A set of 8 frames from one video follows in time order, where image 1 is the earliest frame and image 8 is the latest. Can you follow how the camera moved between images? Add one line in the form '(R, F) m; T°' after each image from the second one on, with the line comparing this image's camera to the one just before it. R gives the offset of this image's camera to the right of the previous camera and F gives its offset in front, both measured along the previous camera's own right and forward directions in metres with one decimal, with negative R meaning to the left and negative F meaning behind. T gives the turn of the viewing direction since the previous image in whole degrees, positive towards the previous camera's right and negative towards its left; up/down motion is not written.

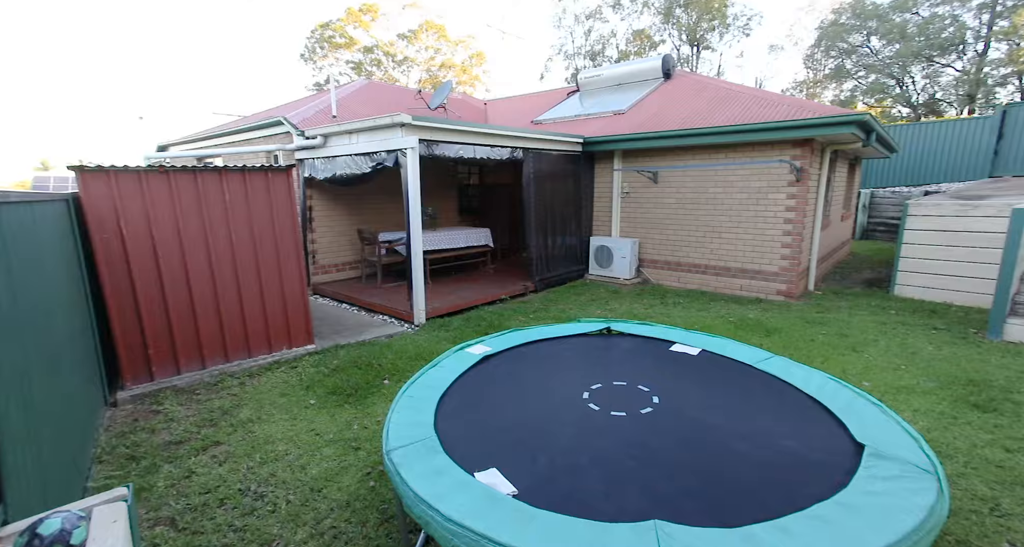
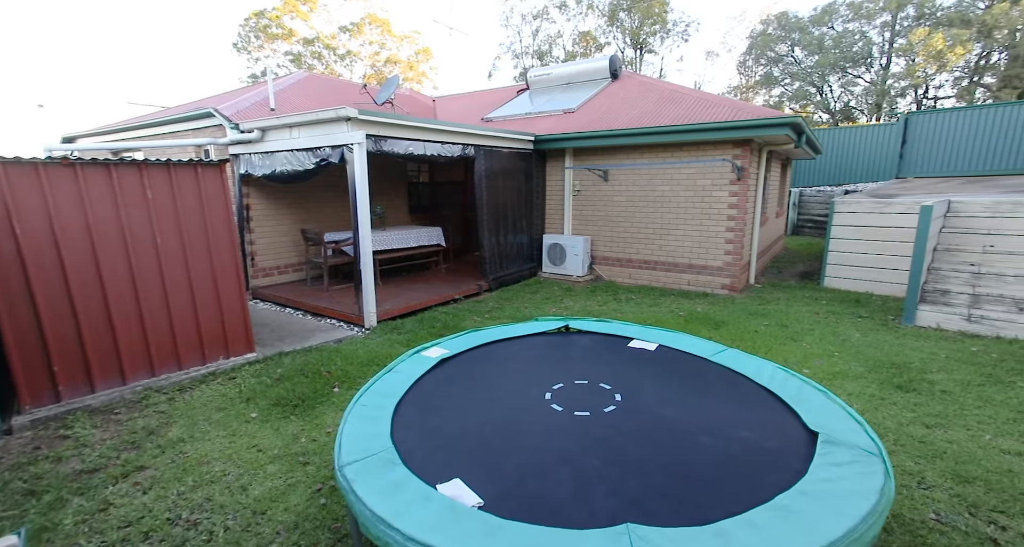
(0.0, +0.1) m; +6°
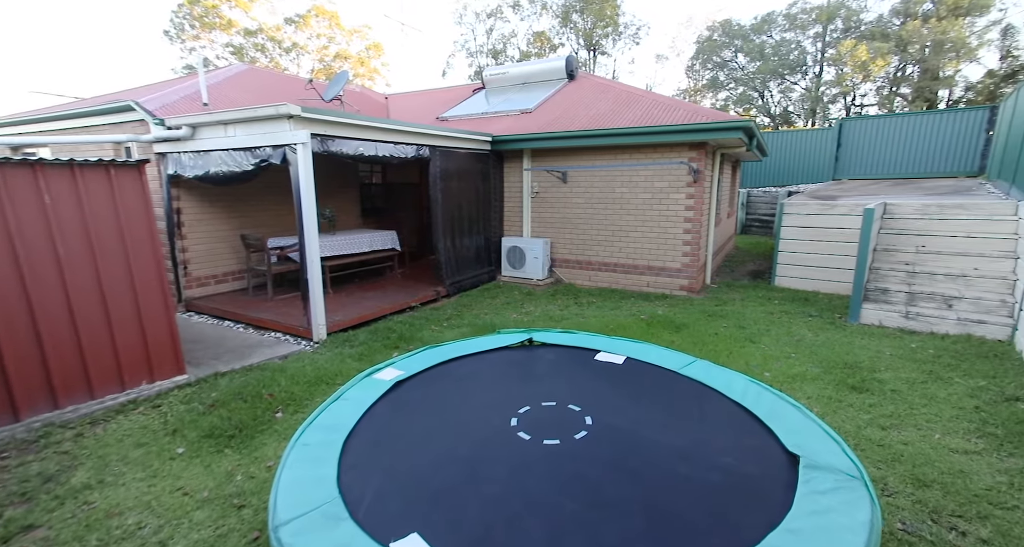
(0.0, +0.2) m; +5°
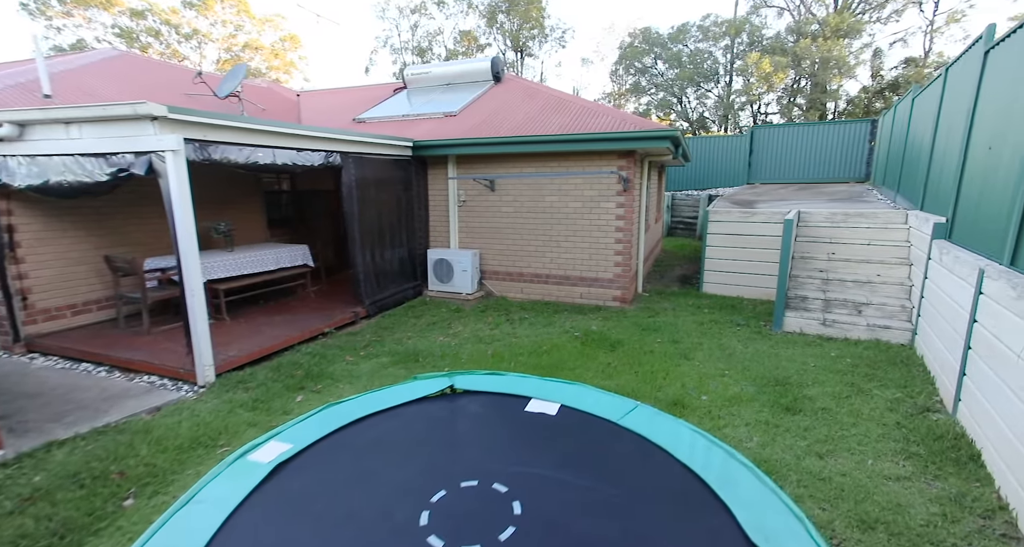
(+0.1, +0.4) m; +8°
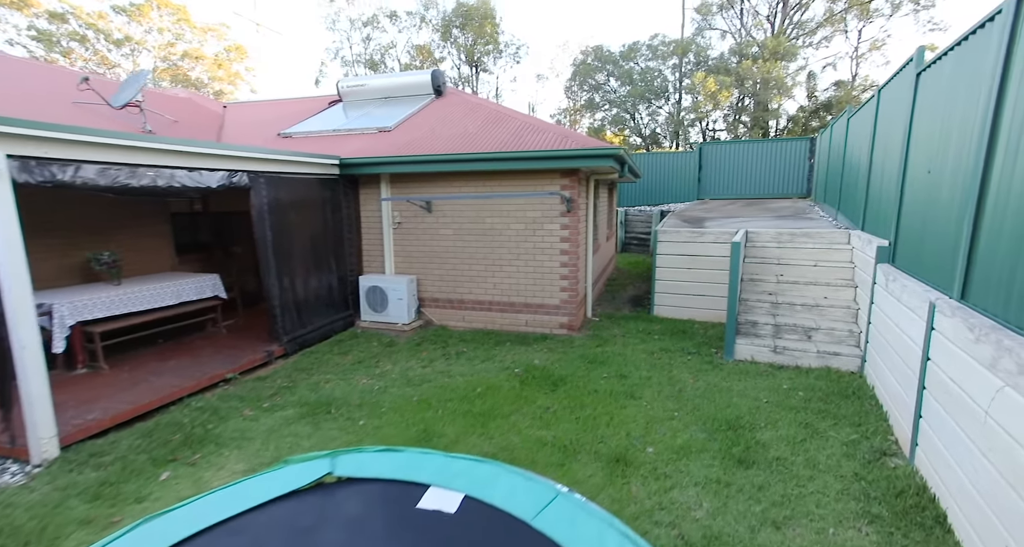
(+0.3, +0.4) m; +5°
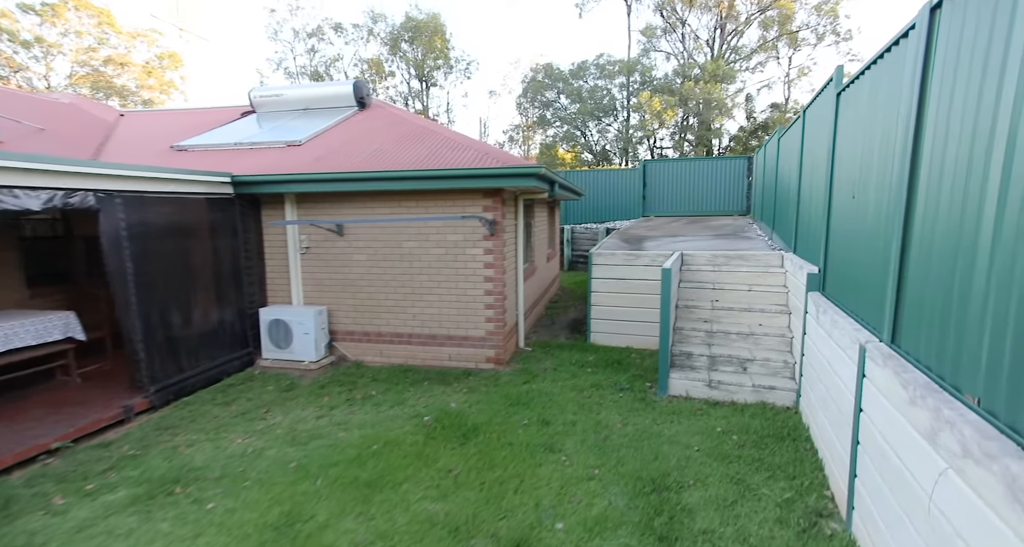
(+0.4, +0.5) m; +5°
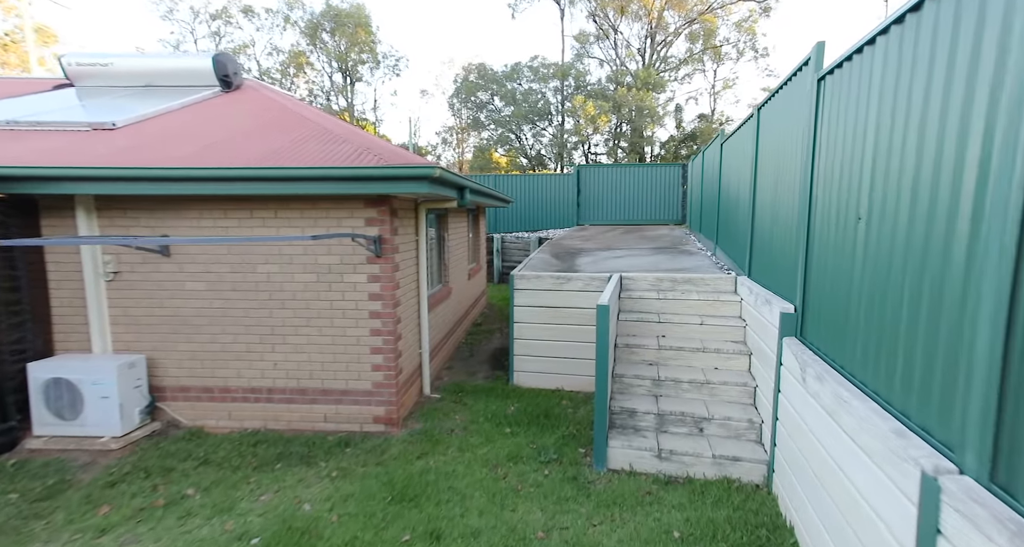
(+0.4, +1.2) m; +8°
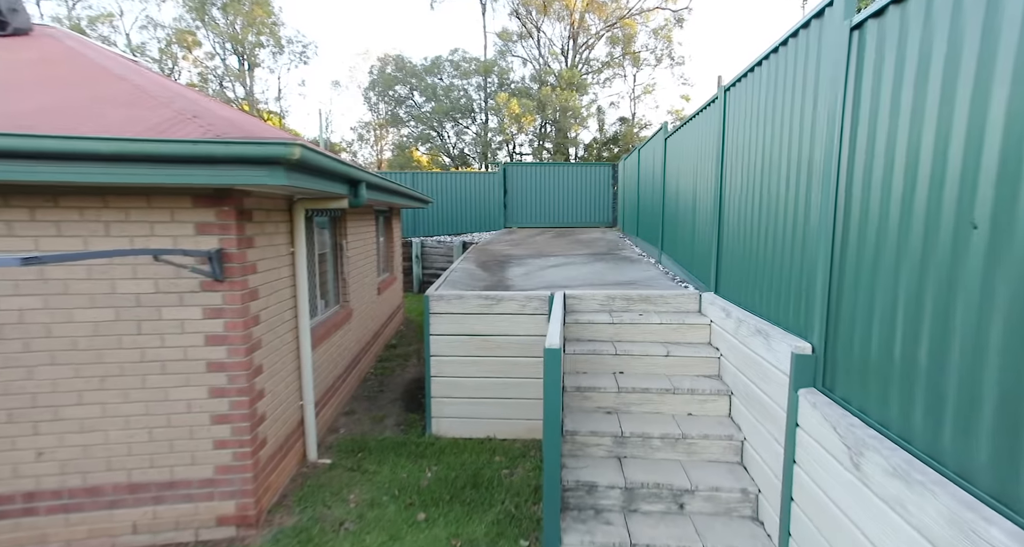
(+0.1, +1.1) m; +9°
